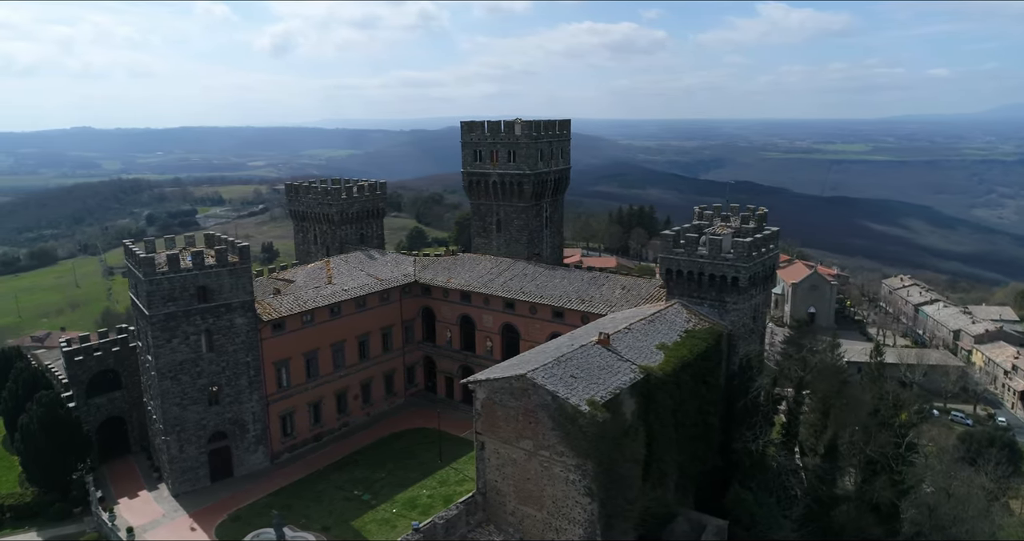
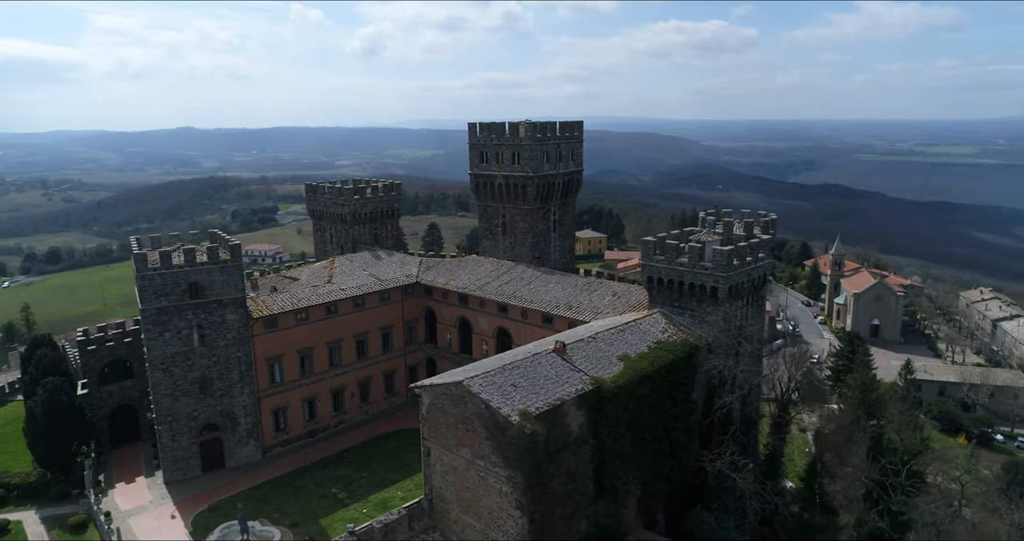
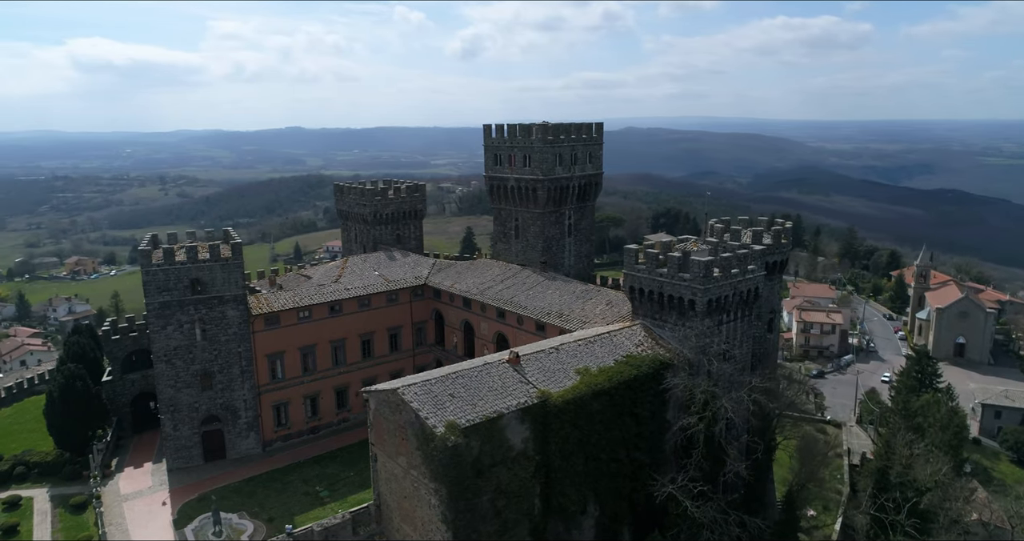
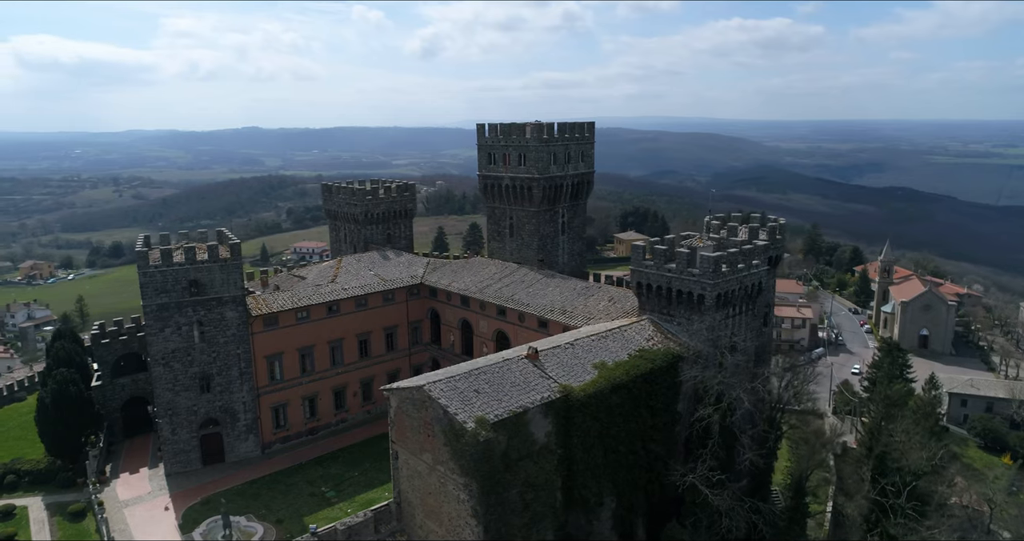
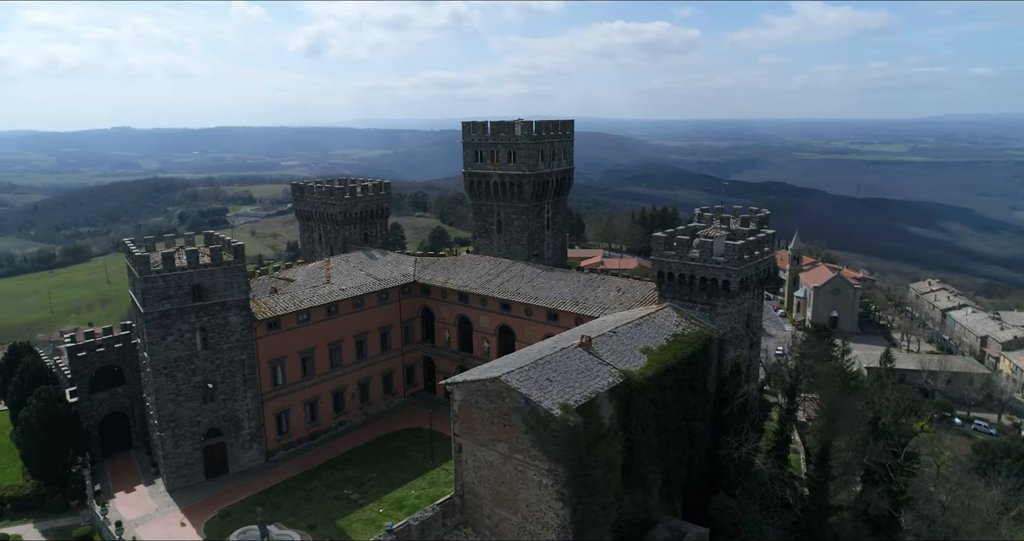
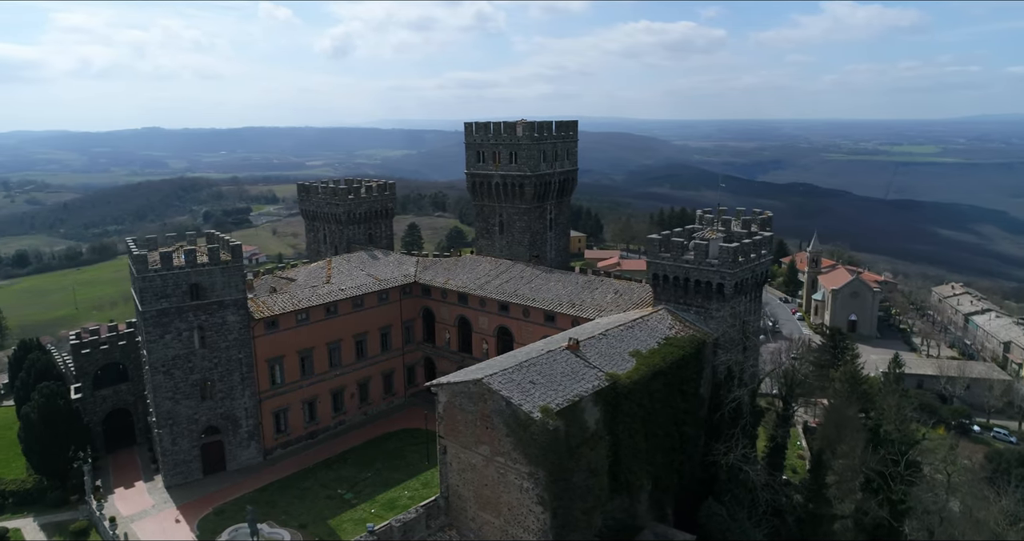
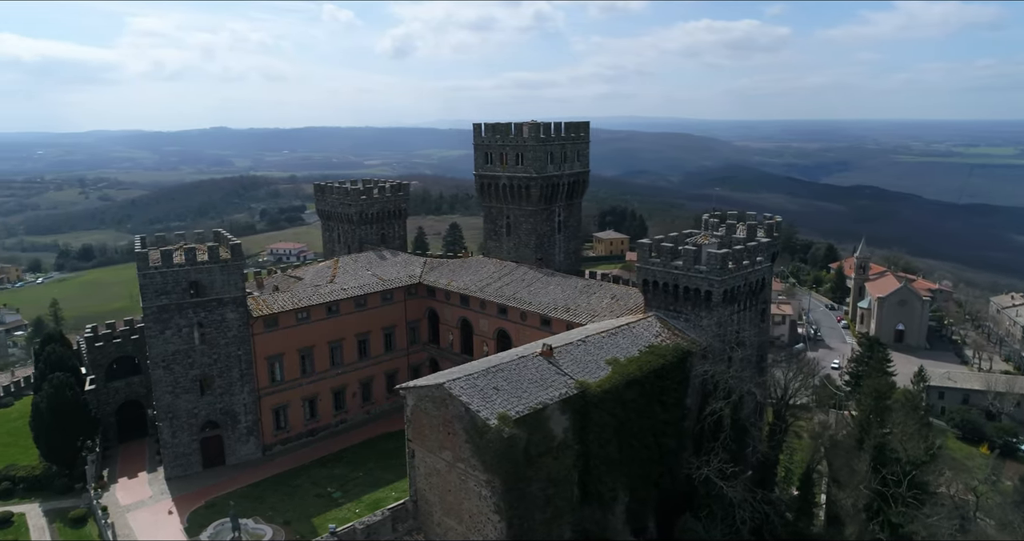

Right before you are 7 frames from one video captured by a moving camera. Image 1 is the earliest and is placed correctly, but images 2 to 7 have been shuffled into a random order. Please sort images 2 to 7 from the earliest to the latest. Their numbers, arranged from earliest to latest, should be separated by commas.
5, 6, 2, 7, 4, 3
